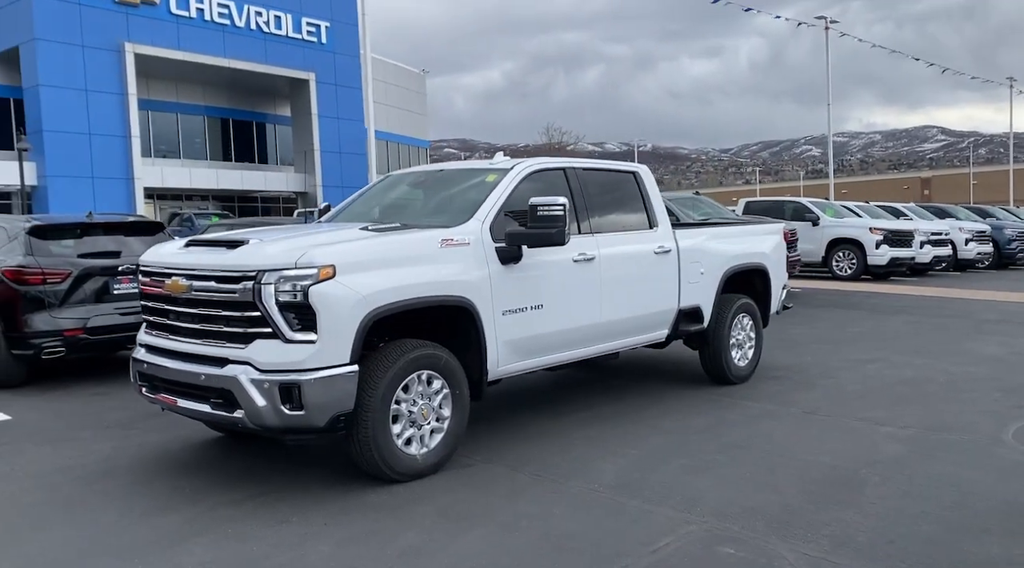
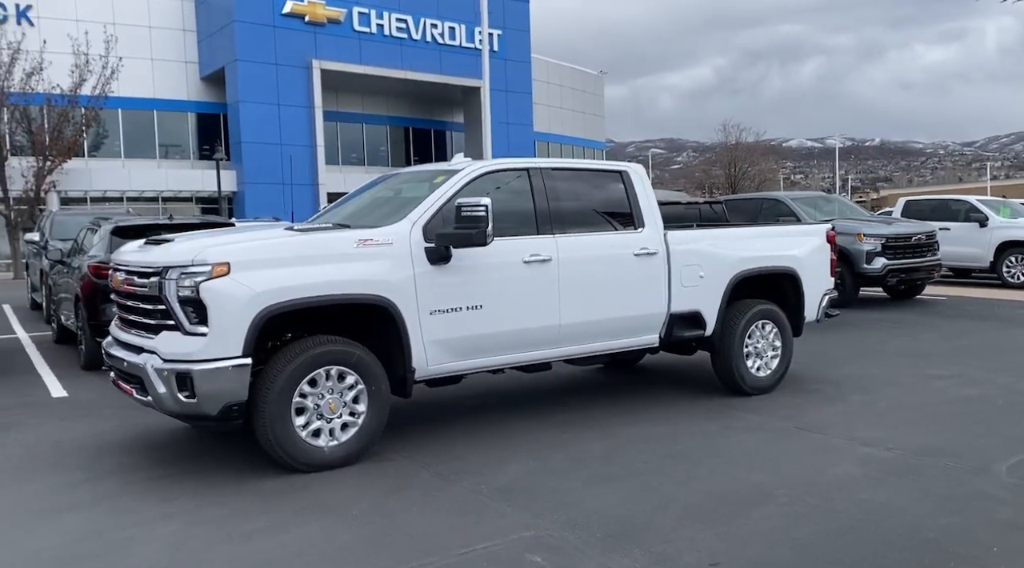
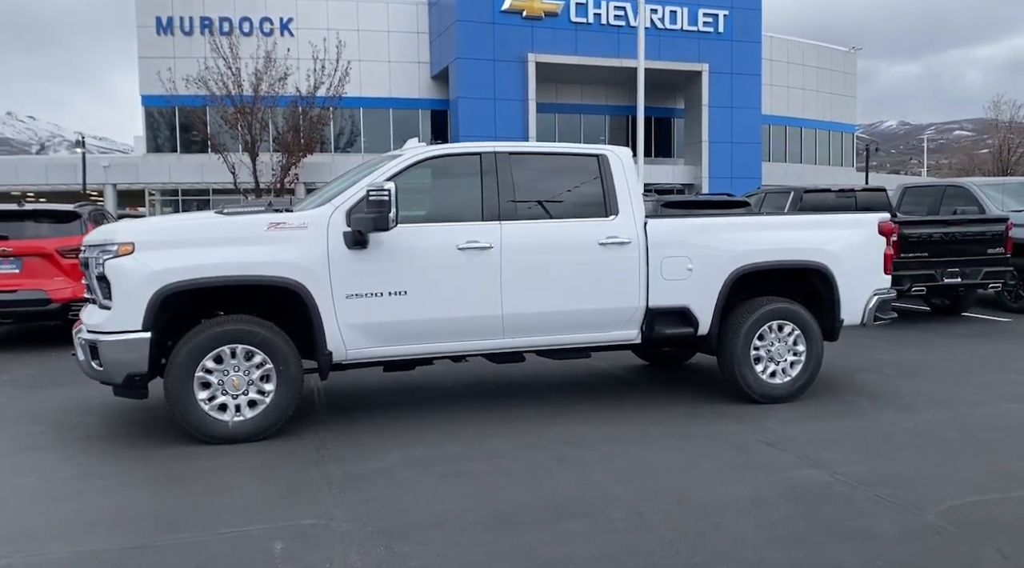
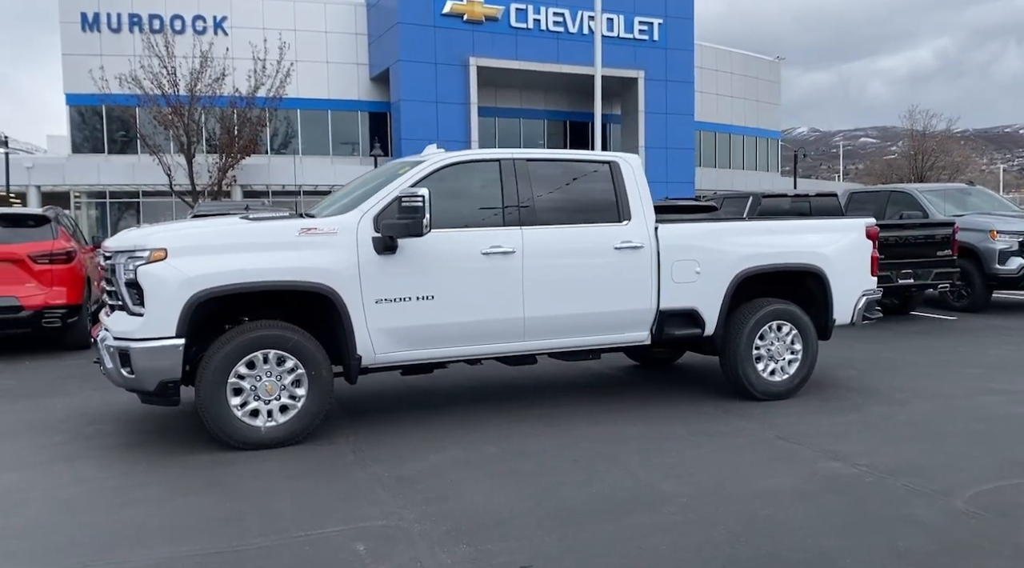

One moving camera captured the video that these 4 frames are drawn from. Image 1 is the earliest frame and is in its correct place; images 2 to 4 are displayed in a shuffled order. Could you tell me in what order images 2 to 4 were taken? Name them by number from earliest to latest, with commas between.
2, 4, 3
